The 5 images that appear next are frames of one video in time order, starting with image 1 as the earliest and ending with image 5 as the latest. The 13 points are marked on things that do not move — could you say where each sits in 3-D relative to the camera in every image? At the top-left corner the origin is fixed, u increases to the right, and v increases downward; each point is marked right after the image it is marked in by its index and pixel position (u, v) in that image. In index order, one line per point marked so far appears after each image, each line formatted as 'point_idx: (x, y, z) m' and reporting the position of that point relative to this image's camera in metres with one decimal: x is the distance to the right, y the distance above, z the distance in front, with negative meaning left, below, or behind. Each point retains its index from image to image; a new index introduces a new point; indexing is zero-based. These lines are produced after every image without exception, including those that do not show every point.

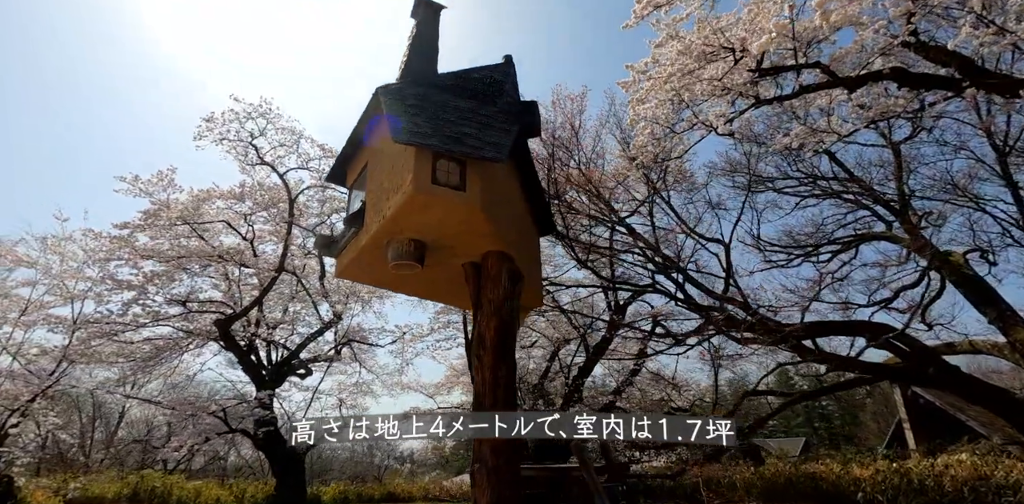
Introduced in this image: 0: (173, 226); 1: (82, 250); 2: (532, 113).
0: (-5.3, +0.4, +8.1) m
1: (-6.4, 0.0, +7.6) m
2: (+0.1, +1.2, +4.3) m
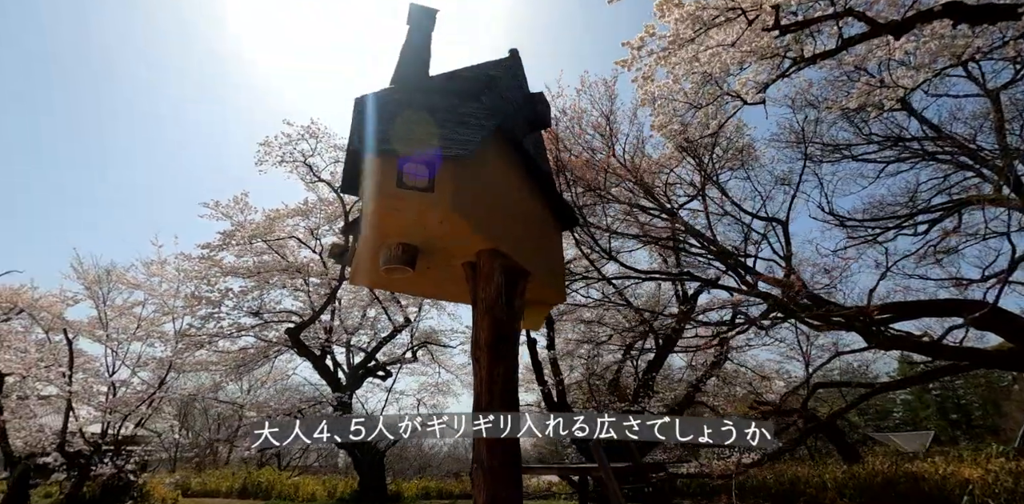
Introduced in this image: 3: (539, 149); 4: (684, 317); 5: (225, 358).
0: (-4.5, +0.1, +8.9) m
1: (-5.6, -0.3, +8.6) m
2: (+0.2, +1.2, +4.2) m
3: (+0.2, +0.9, +4.5) m
4: (+2.9, -1.1, +8.6) m
5: (-5.2, -1.9, +9.4) m
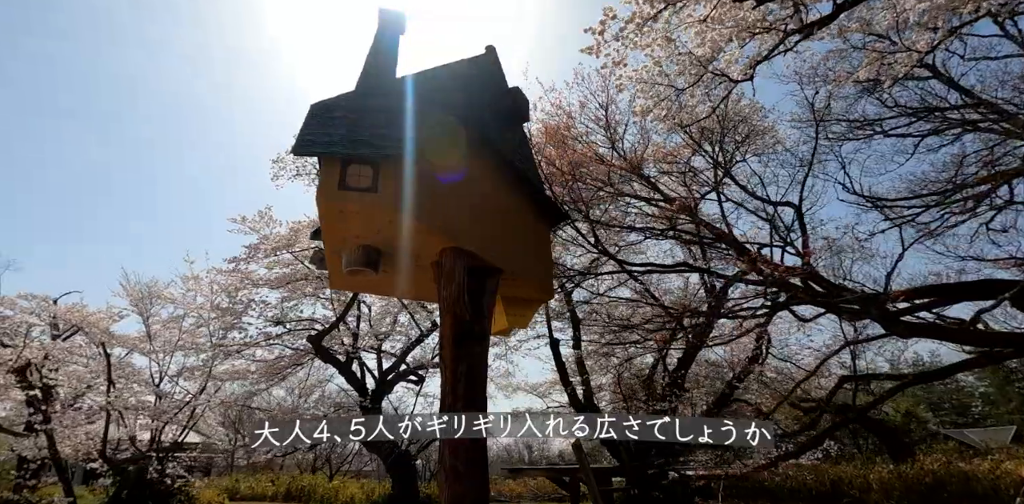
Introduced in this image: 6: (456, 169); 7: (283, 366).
0: (-4.2, -0.1, +9.2) m
1: (-5.3, -0.6, +9.0) m
2: (0.0, +1.2, +4.2) m
3: (+0.1, +0.9, +4.4) m
4: (+3.2, -1.0, +8.3) m
5: (-4.8, -2.2, +9.8) m
6: (-0.4, +0.5, +3.2) m
7: (-4.3, -2.1, +9.7) m
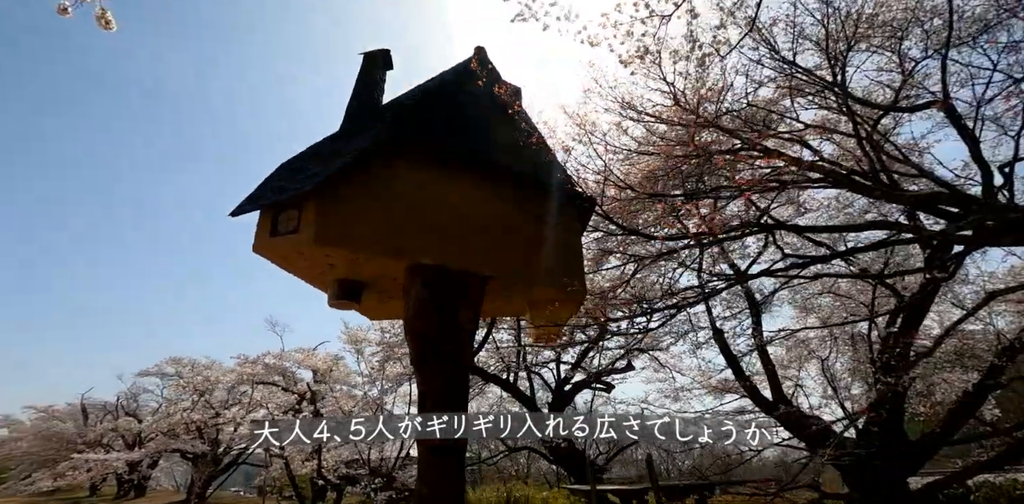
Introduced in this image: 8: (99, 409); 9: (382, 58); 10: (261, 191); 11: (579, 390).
0: (-1.5, -0.7, +10.2) m
1: (-2.4, -1.4, +10.4) m
2: (-0.1, +1.2, +3.9) m
3: (+0.1, +0.9, +4.1) m
4: (+4.9, -0.2, +6.2) m
5: (-1.4, -2.9, +10.8) m
6: (-0.7, +0.4, +3.2) m
7: (-1.0, -2.8, +10.6) m
8: (-15.2, -5.8, +19.0) m
9: (-1.0, +1.6, +4.1) m
10: (-1.5, +0.4, +3.1) m
11: (+1.4, -3.0, +11.1) m
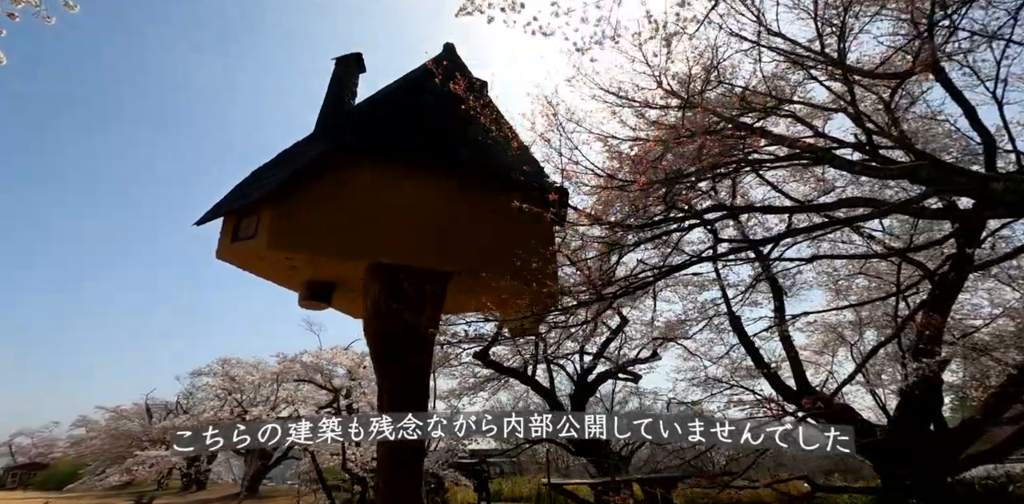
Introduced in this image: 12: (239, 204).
0: (-1.2, -0.6, +10.3) m
1: (-2.0, -1.4, +10.6) m
2: (-0.4, +1.2, +3.9) m
3: (-0.1, +1.0, +4.1) m
4: (+4.8, +0.1, +5.9) m
5: (-0.9, -2.8, +11.0) m
6: (-1.0, +0.4, +3.3) m
7: (-0.5, -2.7, +10.7) m
8: (-13.9, -6.2, +20.3) m
9: (-1.3, +1.6, +4.2) m
10: (-1.8, +0.3, +3.2) m
11: (+1.9, -2.8, +11.0) m
12: (-1.6, +0.3, +3.1) m
